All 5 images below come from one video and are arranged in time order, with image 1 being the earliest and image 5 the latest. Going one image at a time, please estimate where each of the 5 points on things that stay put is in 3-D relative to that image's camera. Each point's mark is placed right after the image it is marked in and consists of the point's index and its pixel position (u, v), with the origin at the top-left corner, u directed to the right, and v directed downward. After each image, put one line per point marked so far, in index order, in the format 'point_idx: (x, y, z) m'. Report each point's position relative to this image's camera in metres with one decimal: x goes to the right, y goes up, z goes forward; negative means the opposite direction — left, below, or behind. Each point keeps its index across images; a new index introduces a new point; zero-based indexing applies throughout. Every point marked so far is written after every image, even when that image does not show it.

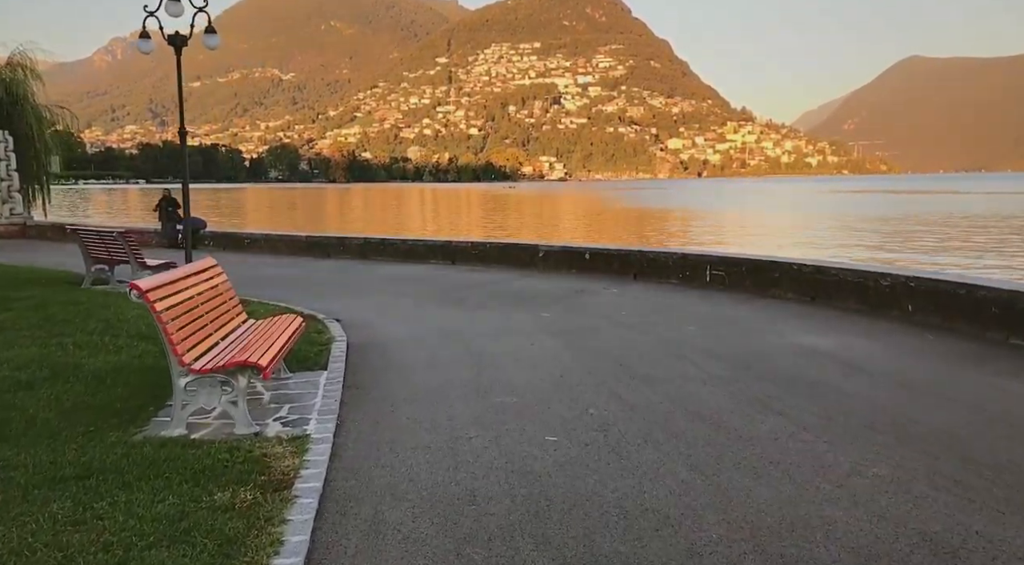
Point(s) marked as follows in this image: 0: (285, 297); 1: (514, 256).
0: (-3.5, -0.2, +11.0) m
1: (0.0, +0.5, +14.5) m
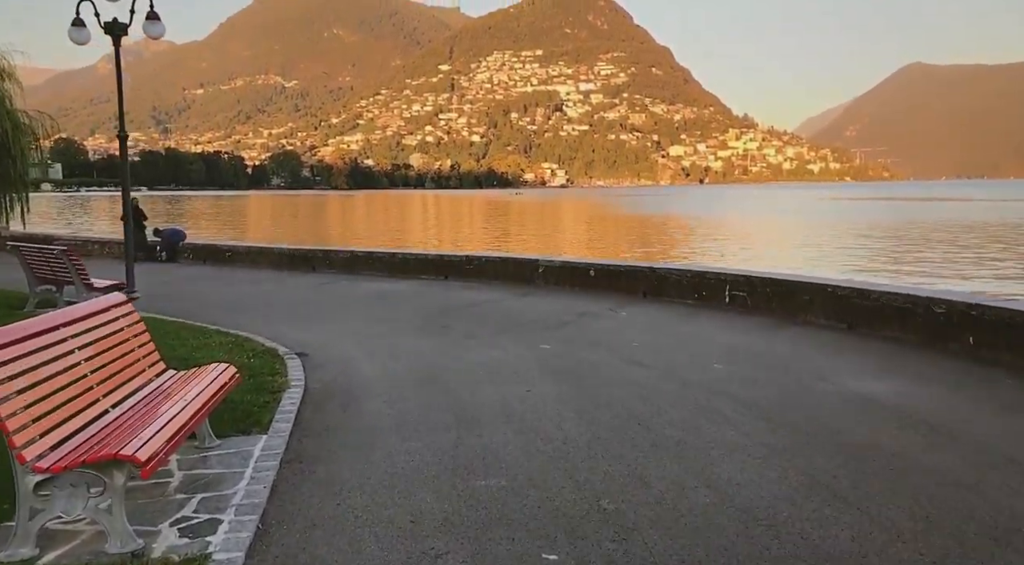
0: (-3.5, -0.5, +9.8) m
1: (0.0, +0.2, +13.3) m
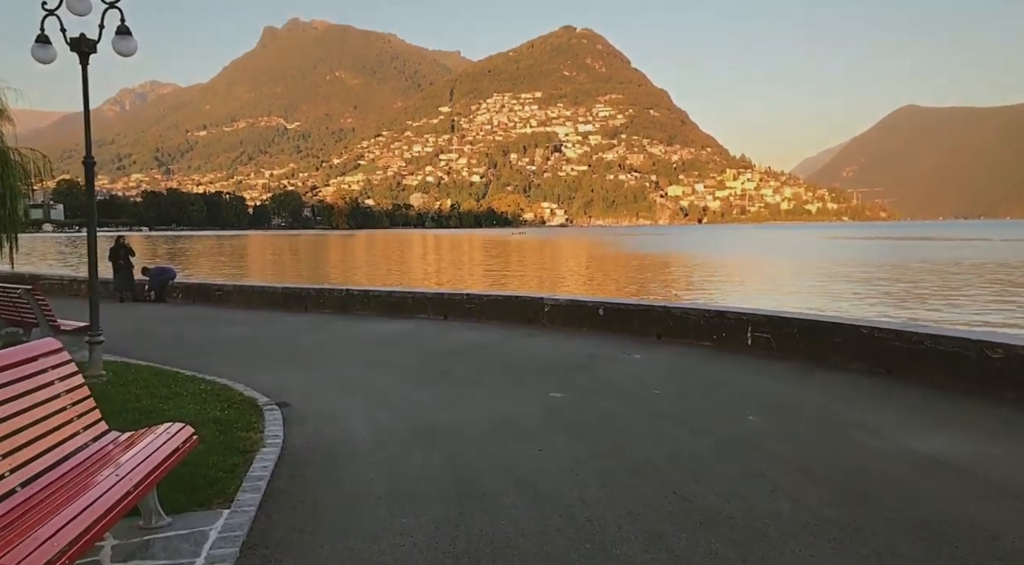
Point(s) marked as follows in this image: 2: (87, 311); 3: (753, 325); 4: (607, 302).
0: (-3.5, -1.0, +9.0) m
1: (0.0, -0.5, +12.6) m
2: (-9.0, -0.6, +15.8) m
3: (+3.1, -0.5, +9.5) m
4: (+1.5, -0.3, +11.4) m
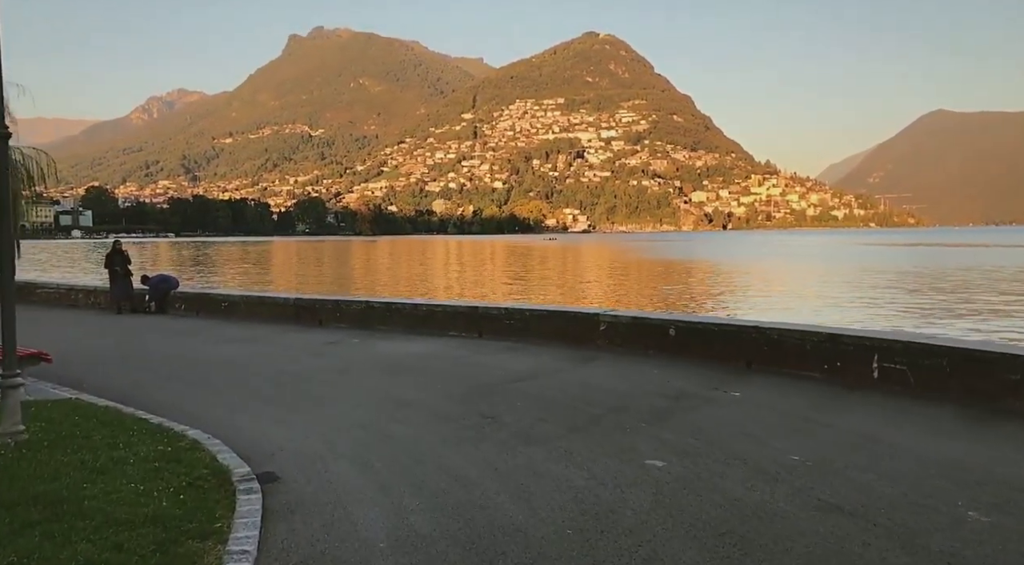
0: (-2.9, -1.1, +7.1) m
1: (+0.7, -0.7, +10.5) m
2: (-8.2, -0.8, +14.1) m
3: (+3.7, -0.7, +7.4) m
4: (+2.1, -0.5, +9.3) m
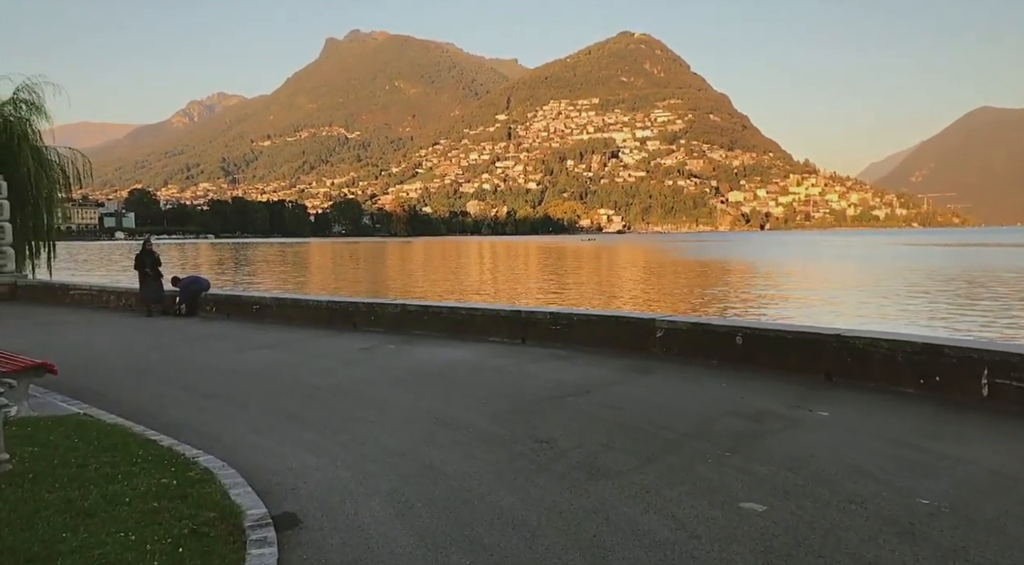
0: (-2.4, -1.1, +6.4) m
1: (+1.3, -0.7, +9.7) m
2: (-7.4, -0.8, +13.6) m
3: (+4.1, -0.7, +6.4) m
4: (+2.7, -0.5, +8.4) m
